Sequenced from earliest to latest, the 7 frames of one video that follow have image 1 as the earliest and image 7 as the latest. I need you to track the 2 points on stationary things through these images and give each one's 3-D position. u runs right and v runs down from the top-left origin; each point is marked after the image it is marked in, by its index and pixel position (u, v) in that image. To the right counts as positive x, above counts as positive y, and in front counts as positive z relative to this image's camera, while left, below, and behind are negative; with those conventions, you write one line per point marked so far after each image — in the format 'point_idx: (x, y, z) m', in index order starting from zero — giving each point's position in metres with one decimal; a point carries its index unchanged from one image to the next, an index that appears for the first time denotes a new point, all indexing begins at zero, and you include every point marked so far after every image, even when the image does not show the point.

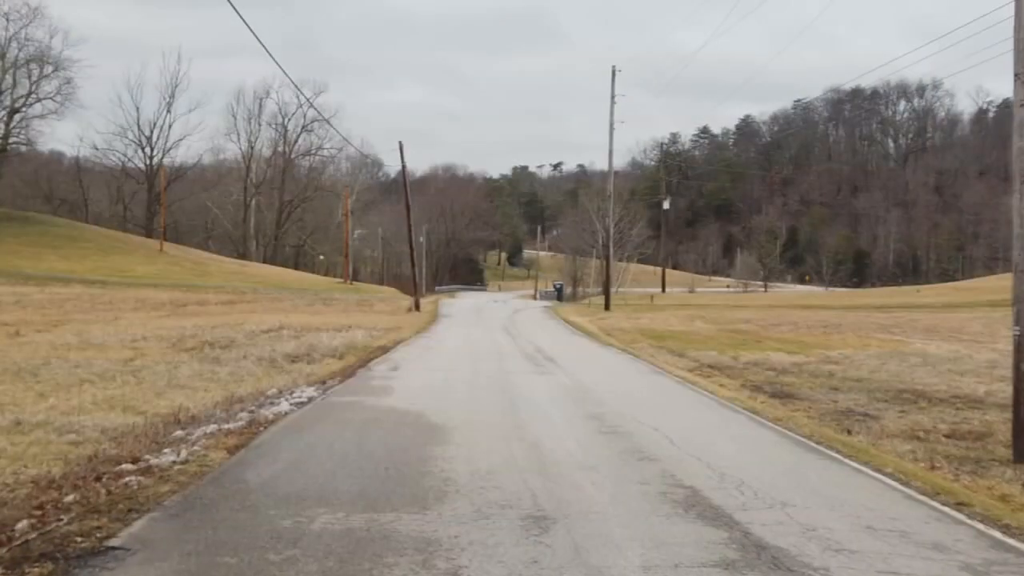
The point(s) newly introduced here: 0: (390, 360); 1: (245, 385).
0: (-2.3, -1.4, +17.2) m
1: (-4.8, -1.8, +16.3) m
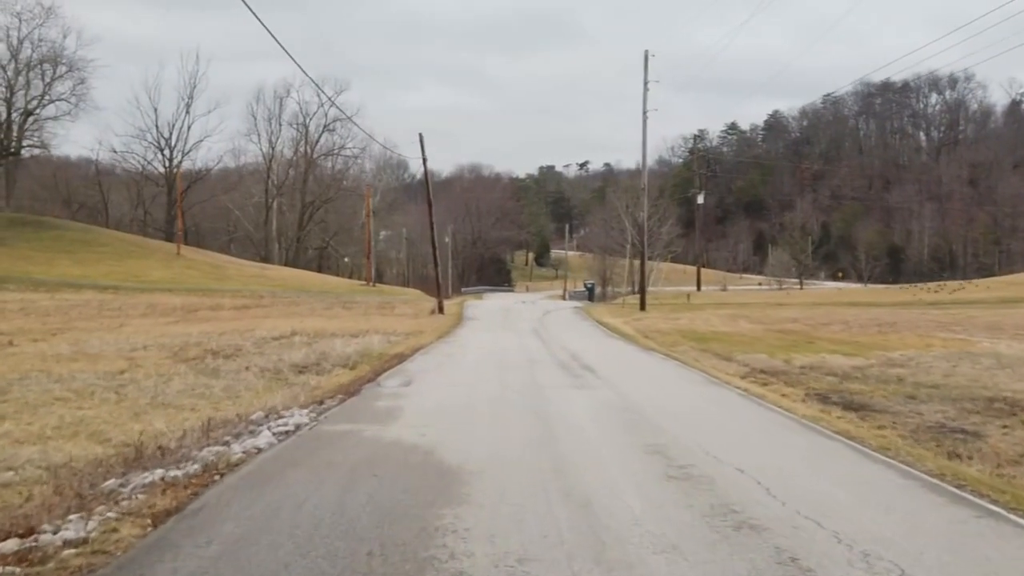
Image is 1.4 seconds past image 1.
0: (-1.8, -1.4, +15.0) m
1: (-4.3, -1.8, +14.2) m
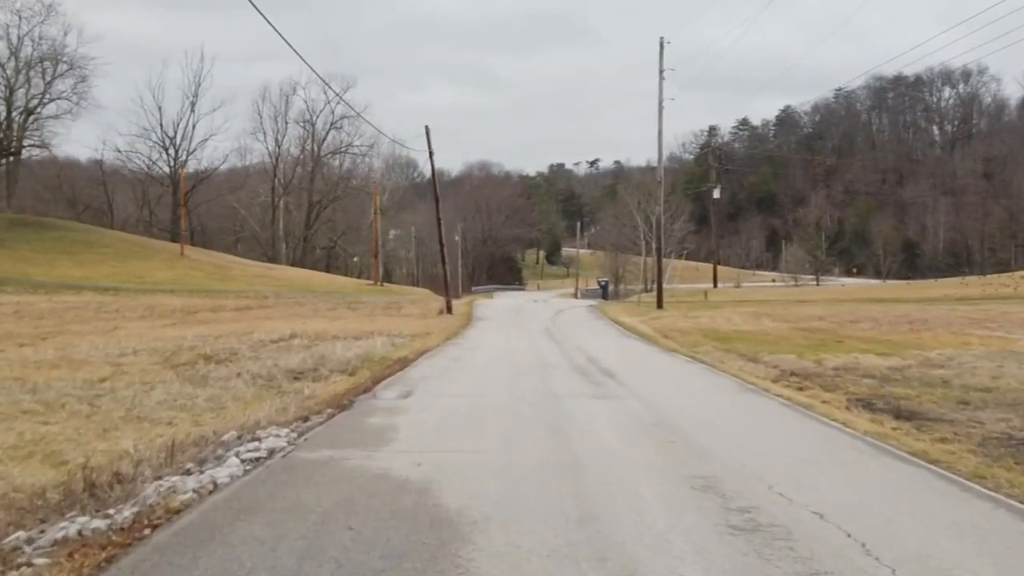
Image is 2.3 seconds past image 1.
0: (-1.6, -1.4, +13.6) m
1: (-4.1, -1.8, +12.8) m
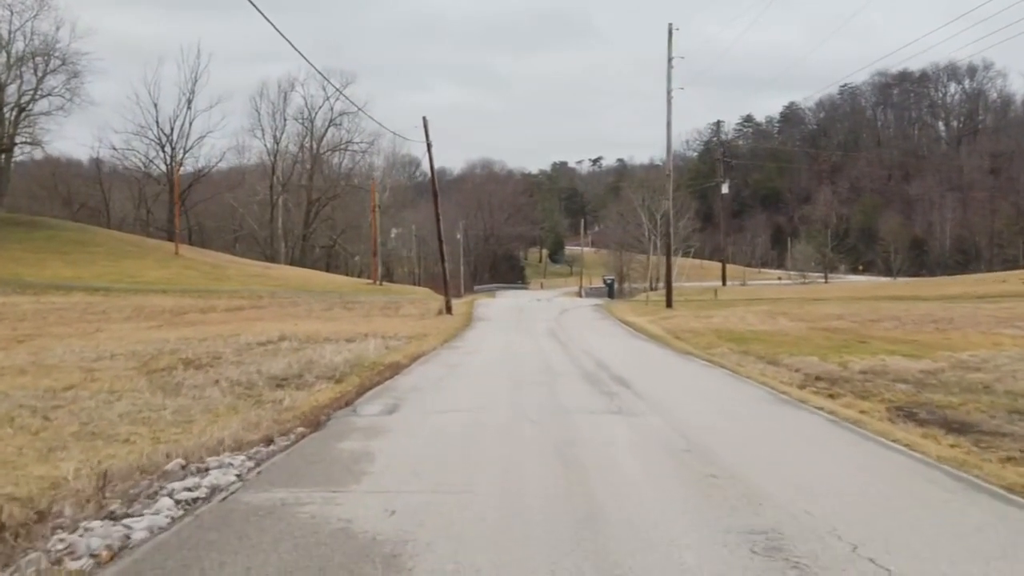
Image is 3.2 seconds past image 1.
0: (-1.6, -1.4, +12.1) m
1: (-4.1, -1.8, +11.3) m
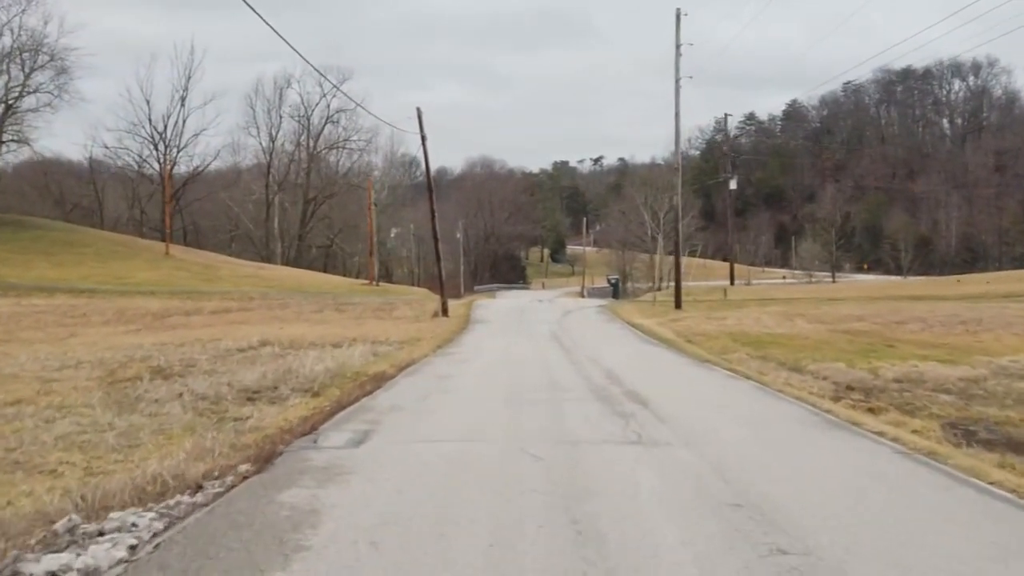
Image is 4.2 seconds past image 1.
0: (-1.6, -1.4, +10.3) m
1: (-4.1, -1.8, +9.5) m
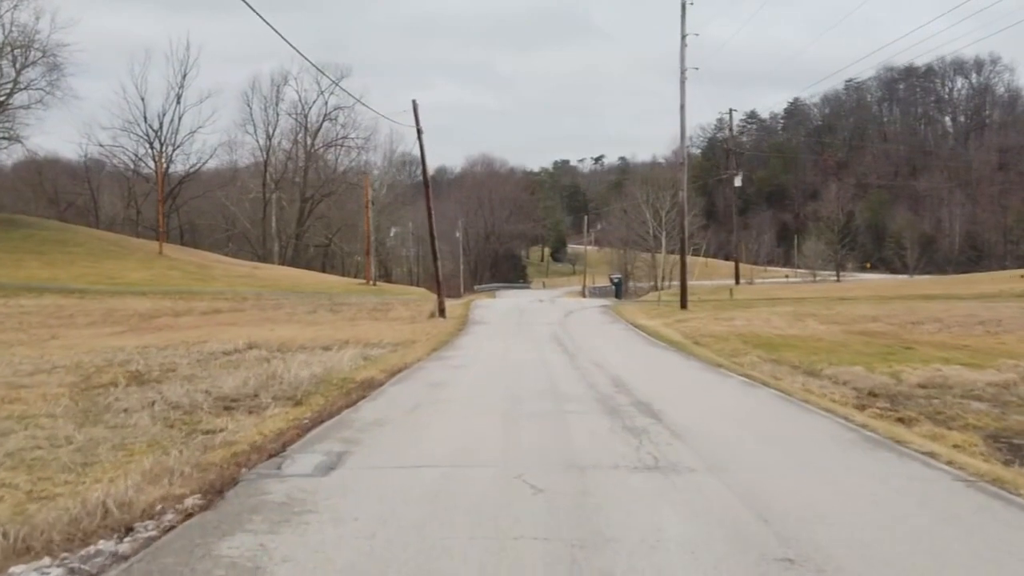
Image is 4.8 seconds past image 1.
0: (-1.7, -1.4, +9.2) m
1: (-4.1, -1.9, +8.4) m
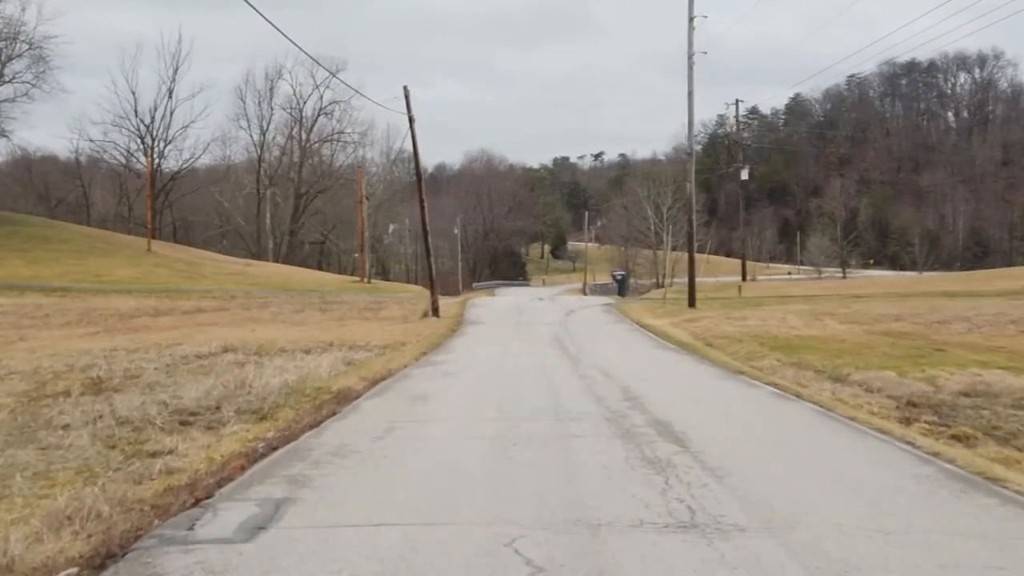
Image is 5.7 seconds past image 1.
0: (-1.7, -1.4, +7.5) m
1: (-4.2, -1.8, +6.7) m
